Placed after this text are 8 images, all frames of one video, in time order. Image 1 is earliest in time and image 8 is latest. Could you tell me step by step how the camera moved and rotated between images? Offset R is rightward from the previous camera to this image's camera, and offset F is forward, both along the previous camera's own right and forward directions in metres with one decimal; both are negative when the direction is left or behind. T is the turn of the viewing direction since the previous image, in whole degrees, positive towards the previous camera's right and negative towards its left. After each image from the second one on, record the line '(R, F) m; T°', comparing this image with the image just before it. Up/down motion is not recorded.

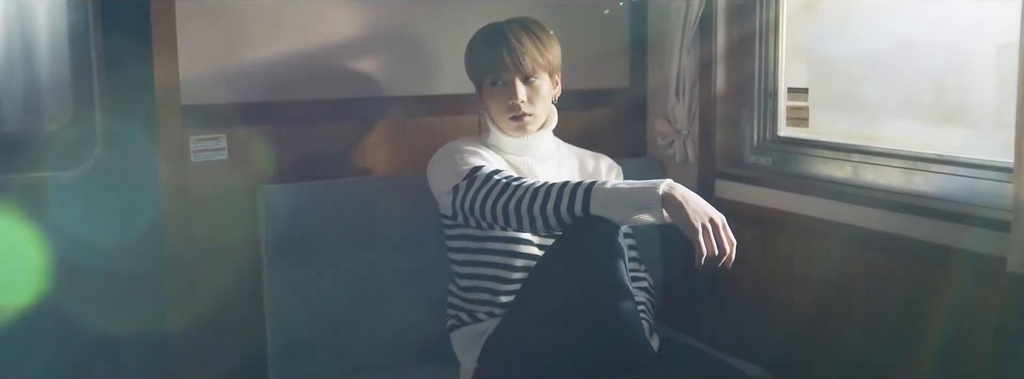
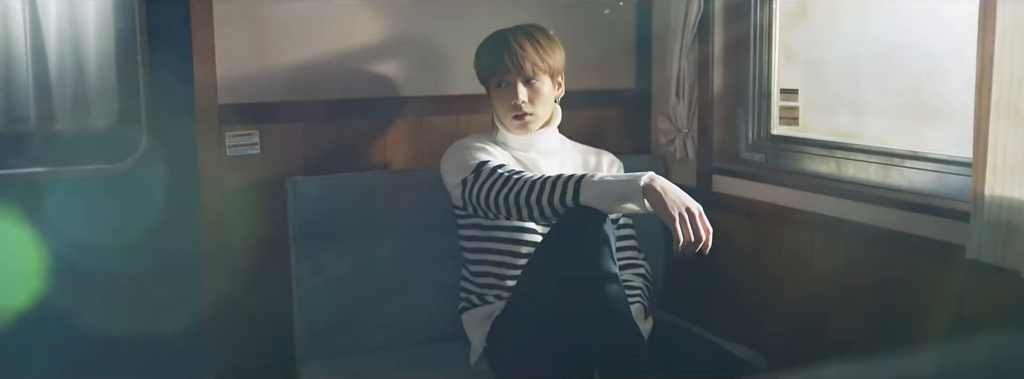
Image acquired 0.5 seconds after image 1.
(+0.1, -0.1) m; -2°
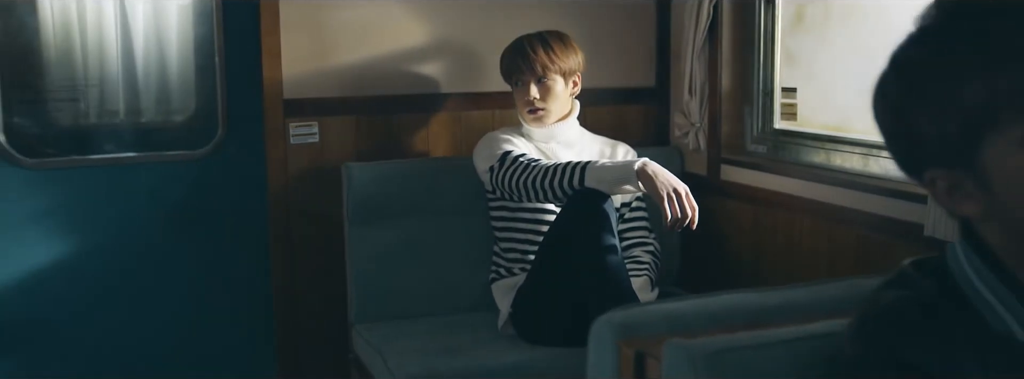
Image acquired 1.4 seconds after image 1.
(+0.1, -0.3) m; -4°
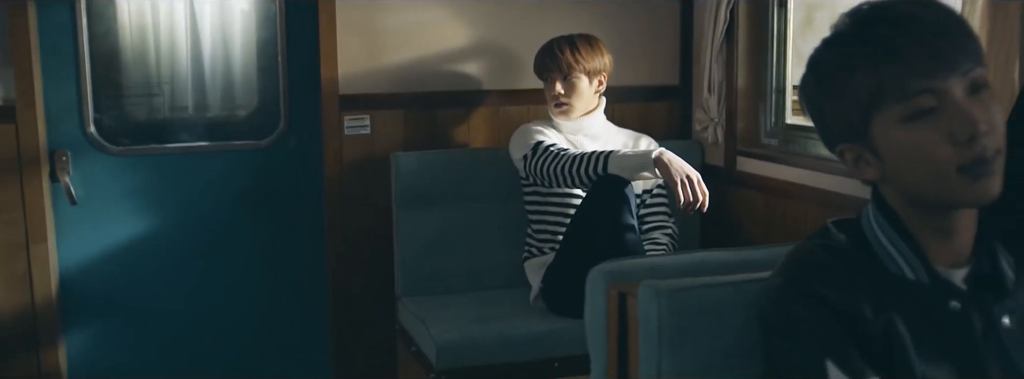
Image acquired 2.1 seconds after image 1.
(0.0, -0.2) m; -3°
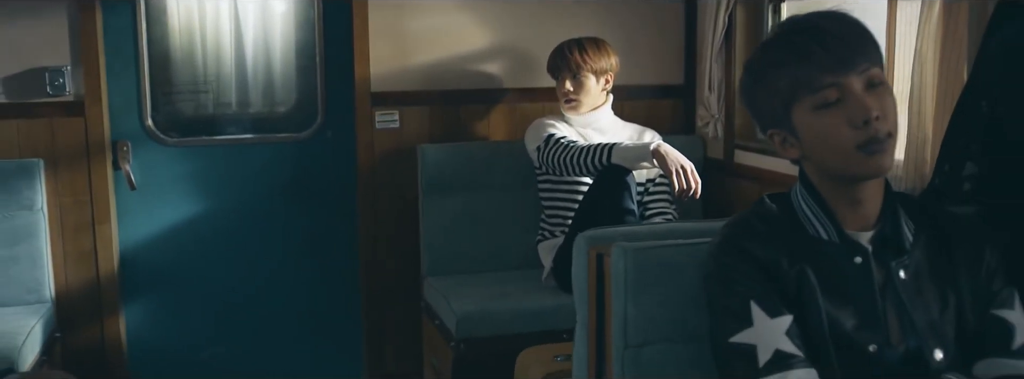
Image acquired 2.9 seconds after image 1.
(0.0, -0.2) m; -2°
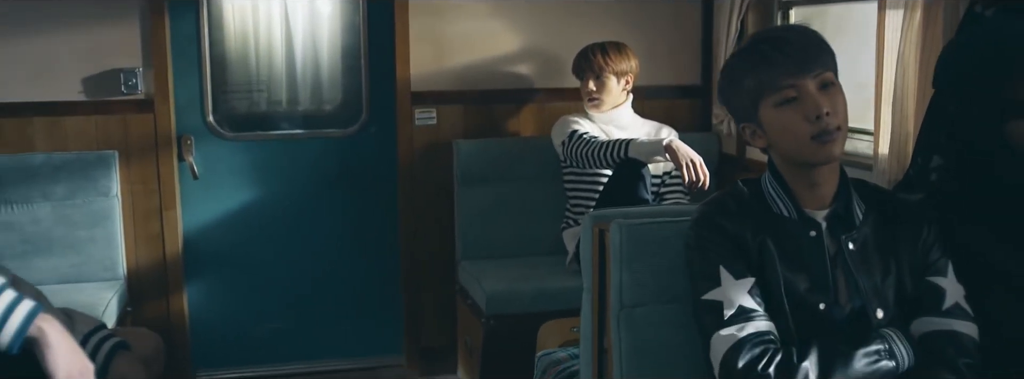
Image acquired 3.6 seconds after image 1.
(0.0, -0.2) m; -2°
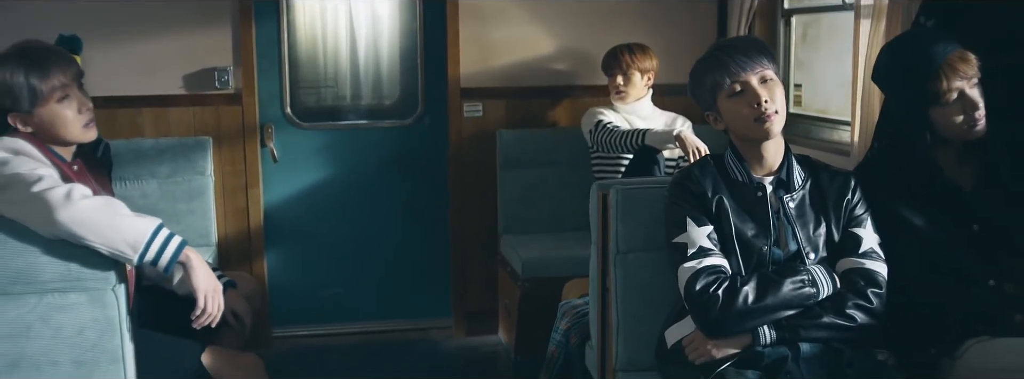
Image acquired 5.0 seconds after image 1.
(+0.1, -0.4) m; -3°
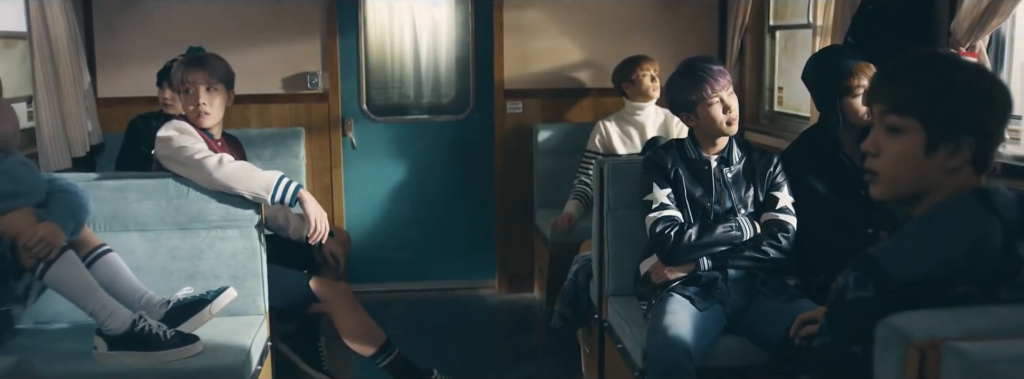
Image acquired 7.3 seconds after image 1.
(+0.1, -0.7) m; -3°
